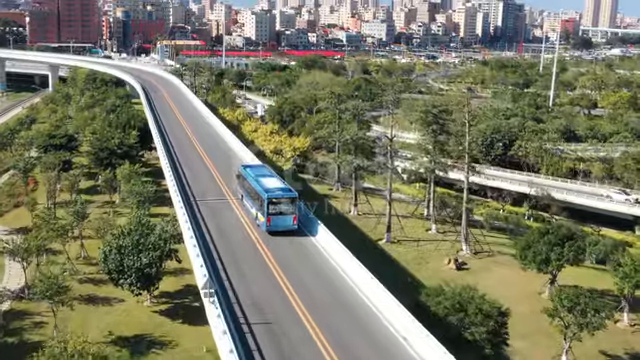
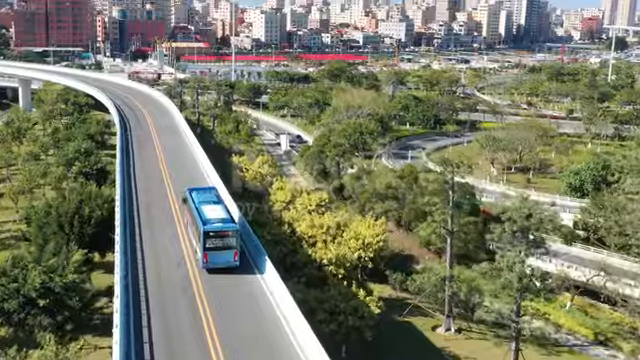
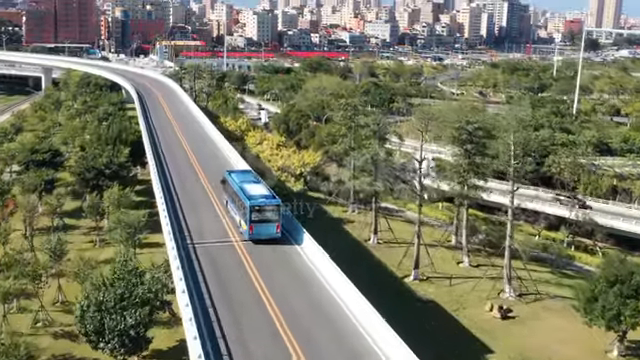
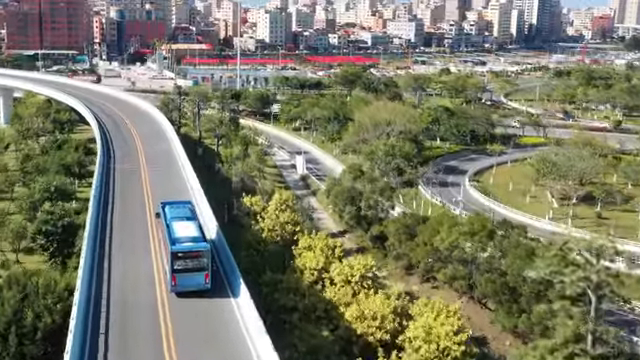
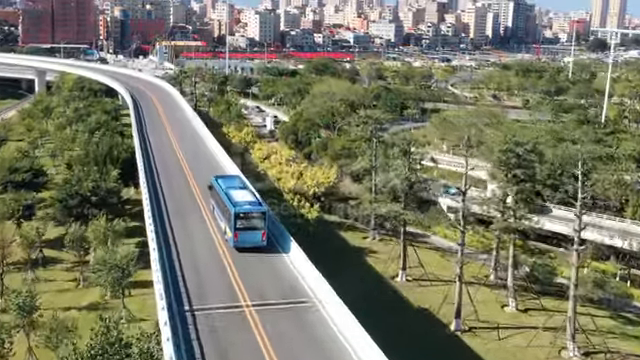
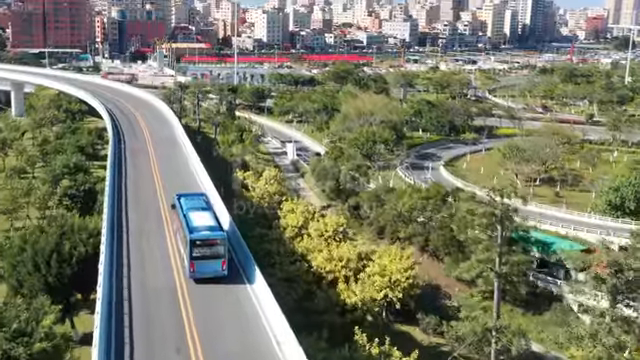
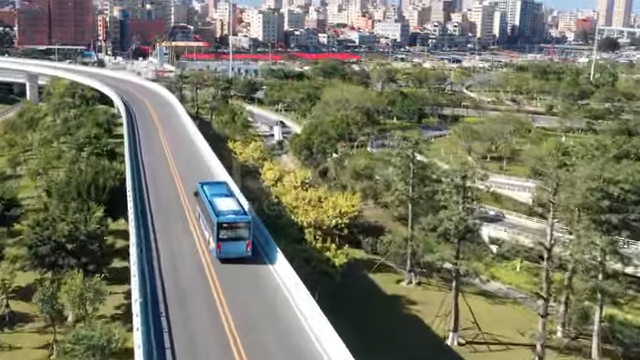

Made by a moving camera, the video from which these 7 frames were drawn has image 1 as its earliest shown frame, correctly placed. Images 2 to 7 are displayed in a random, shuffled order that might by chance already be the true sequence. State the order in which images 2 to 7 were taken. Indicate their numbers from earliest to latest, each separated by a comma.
3, 5, 7, 2, 6, 4
